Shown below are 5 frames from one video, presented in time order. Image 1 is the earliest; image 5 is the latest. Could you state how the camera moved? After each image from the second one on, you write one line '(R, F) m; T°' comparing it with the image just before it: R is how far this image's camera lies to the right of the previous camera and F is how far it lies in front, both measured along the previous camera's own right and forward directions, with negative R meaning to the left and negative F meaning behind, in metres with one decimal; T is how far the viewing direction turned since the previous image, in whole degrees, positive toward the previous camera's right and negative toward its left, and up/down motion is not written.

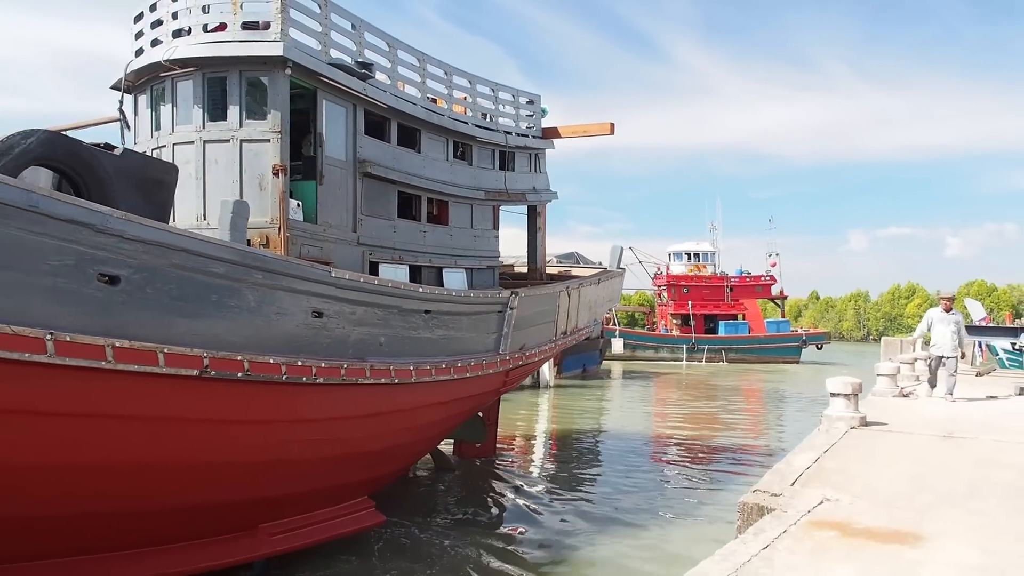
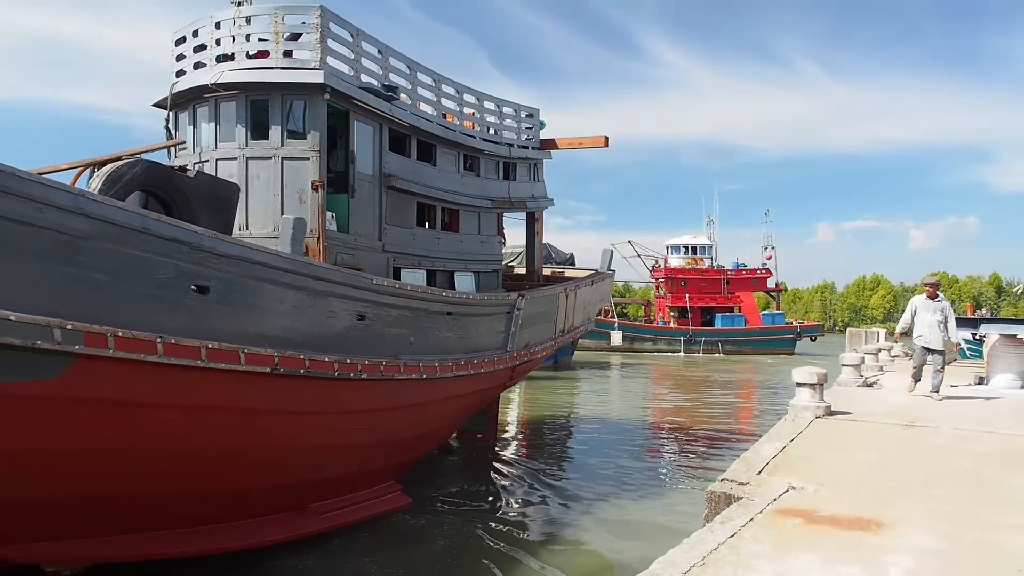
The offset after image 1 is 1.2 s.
(-0.4, -0.7) m; +2°
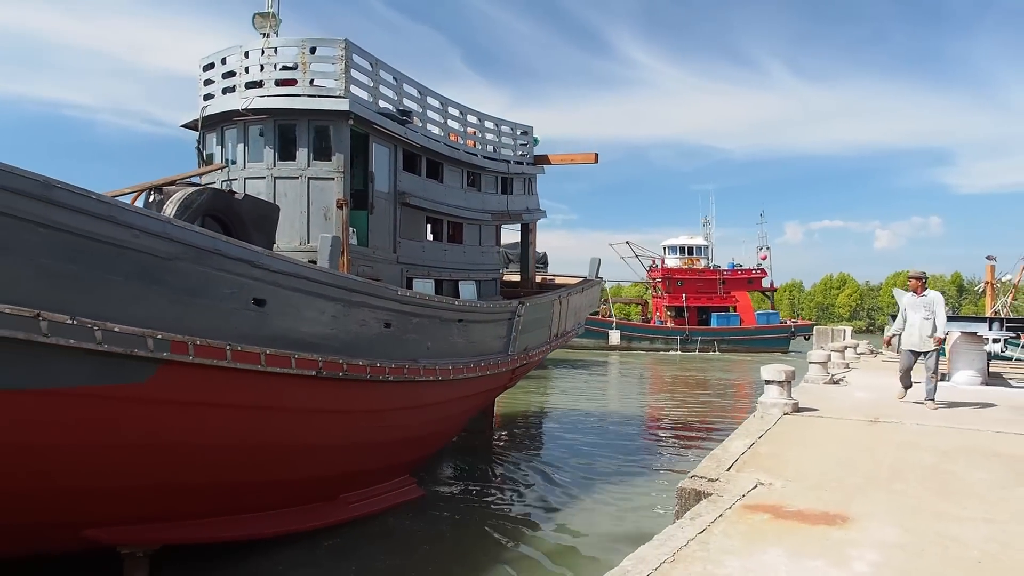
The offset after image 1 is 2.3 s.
(-0.4, -0.7) m; +2°
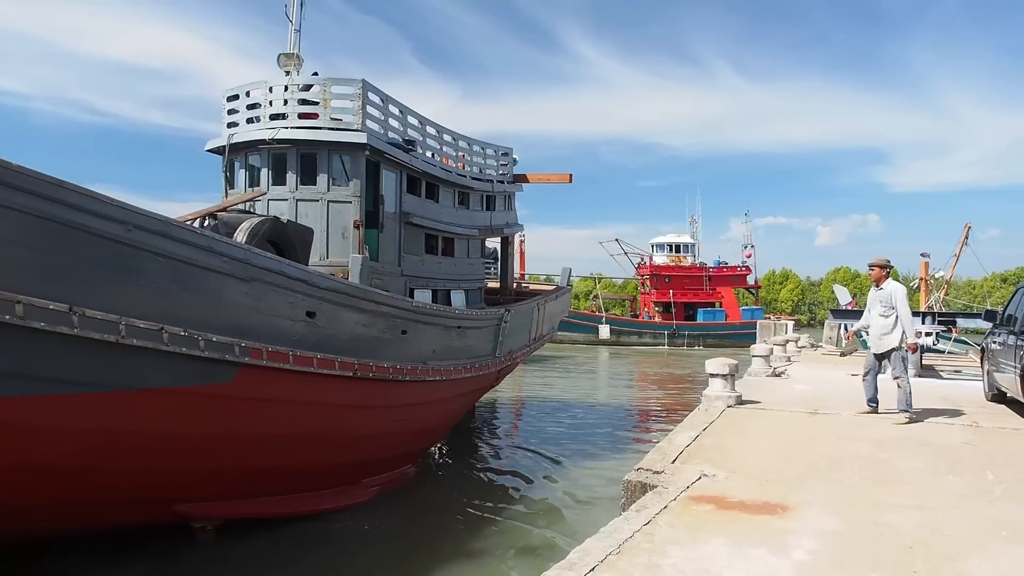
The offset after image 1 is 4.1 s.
(-0.5, -1.1) m; +4°
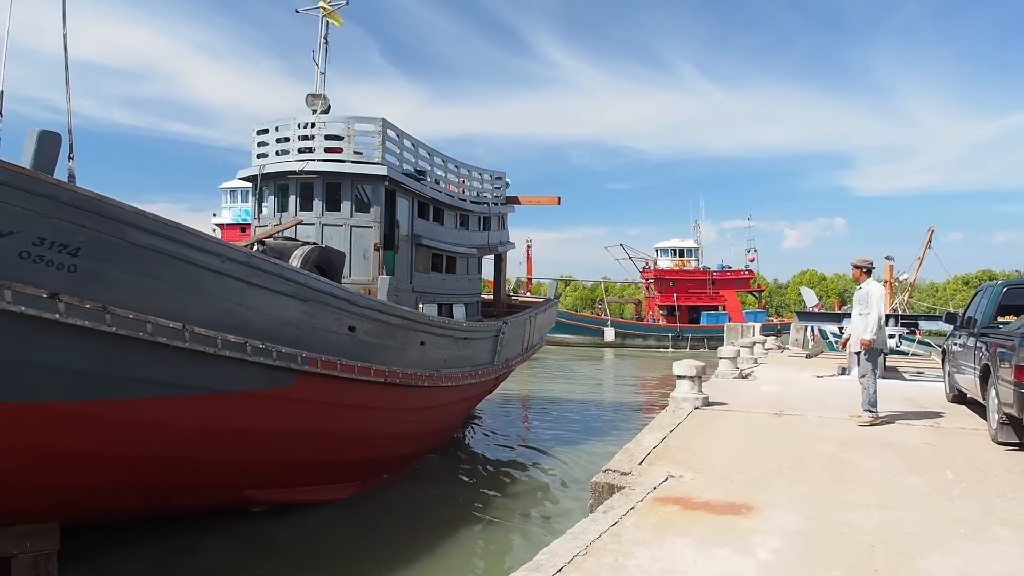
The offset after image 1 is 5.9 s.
(-0.4, -1.1) m; +3°
